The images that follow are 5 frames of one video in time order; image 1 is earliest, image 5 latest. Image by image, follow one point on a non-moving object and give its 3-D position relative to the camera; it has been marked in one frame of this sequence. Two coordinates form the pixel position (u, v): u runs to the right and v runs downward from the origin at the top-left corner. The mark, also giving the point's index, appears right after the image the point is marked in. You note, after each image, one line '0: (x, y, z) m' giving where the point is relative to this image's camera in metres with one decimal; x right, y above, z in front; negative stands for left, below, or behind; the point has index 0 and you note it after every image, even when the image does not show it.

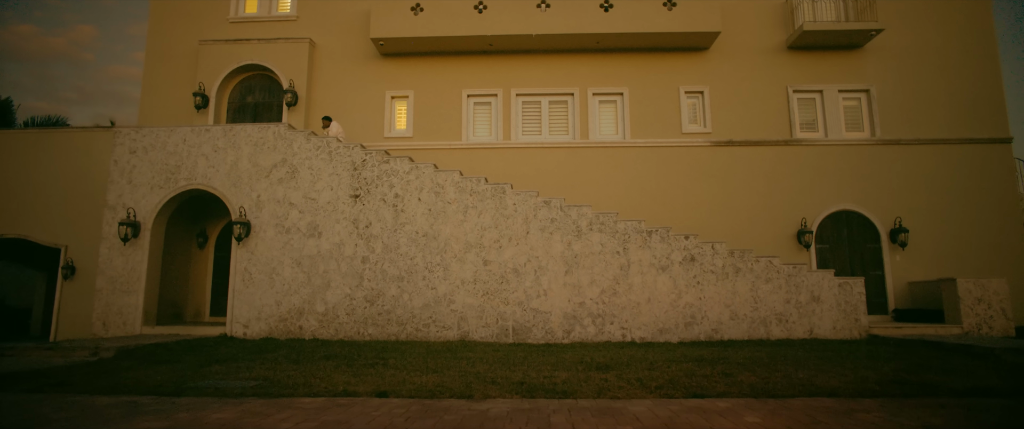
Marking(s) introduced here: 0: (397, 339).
0: (-2.4, -2.6, +10.7) m
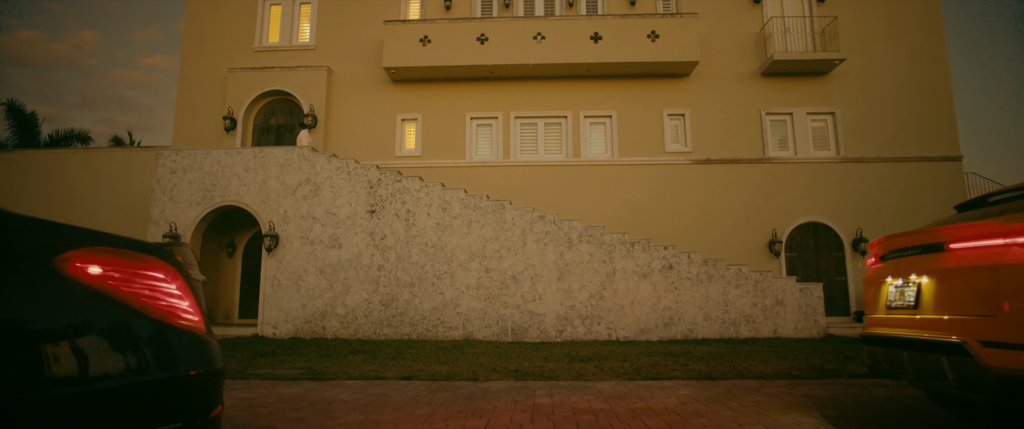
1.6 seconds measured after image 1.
0: (-2.4, -2.9, +12.1) m
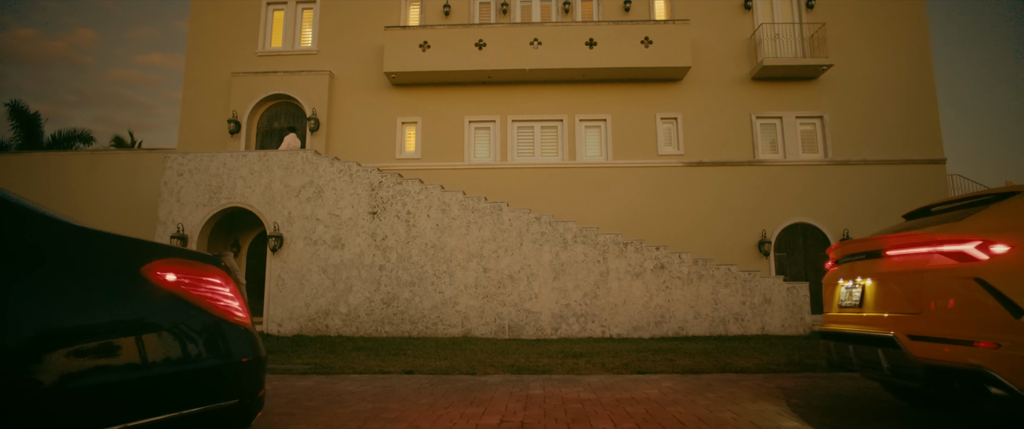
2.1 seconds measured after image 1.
0: (-2.5, -2.9, +12.5) m
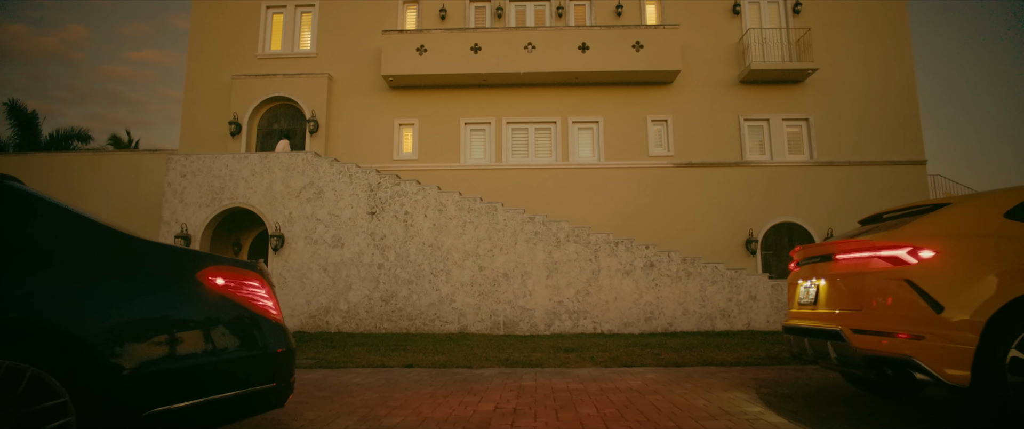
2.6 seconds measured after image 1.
0: (-2.6, -2.9, +12.9) m
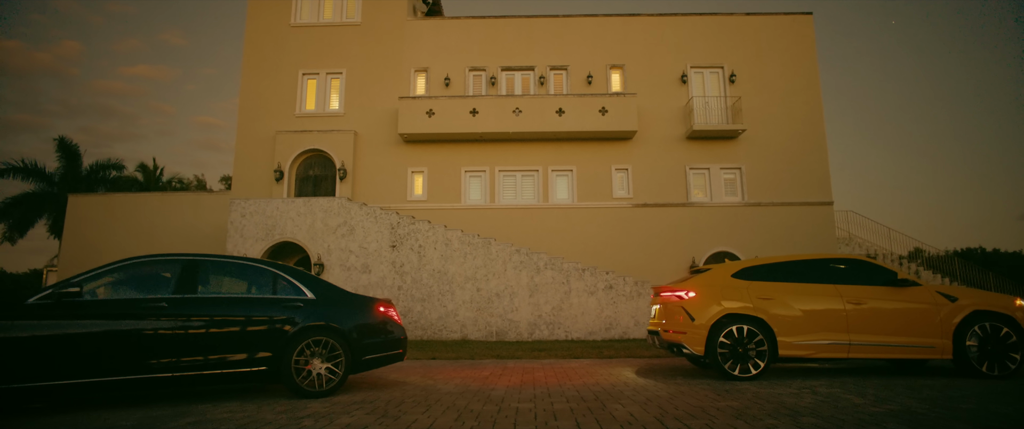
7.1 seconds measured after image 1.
0: (-2.9, -4.0, +16.6) m
